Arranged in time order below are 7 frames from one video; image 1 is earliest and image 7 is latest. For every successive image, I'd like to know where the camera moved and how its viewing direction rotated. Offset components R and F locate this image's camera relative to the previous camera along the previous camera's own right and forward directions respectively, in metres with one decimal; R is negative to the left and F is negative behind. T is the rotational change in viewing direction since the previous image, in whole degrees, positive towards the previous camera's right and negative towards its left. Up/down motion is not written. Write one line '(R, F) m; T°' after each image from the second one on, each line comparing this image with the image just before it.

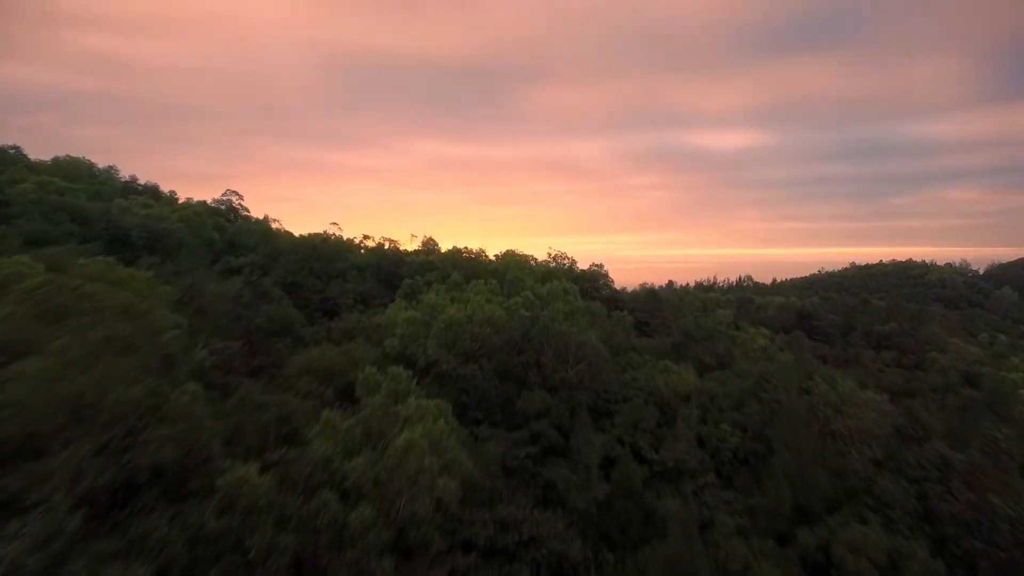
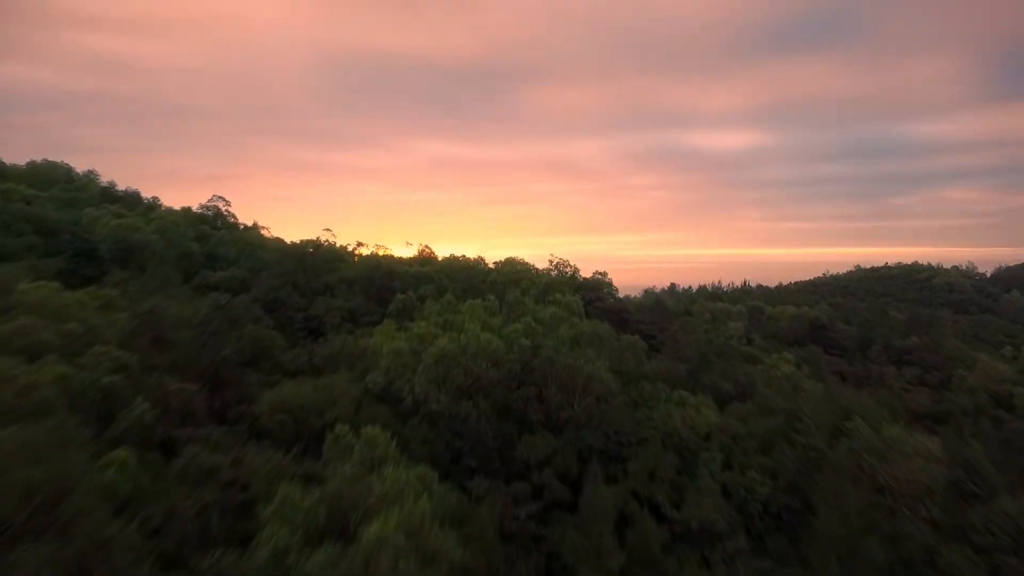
(0.0, +1.3) m; 0°
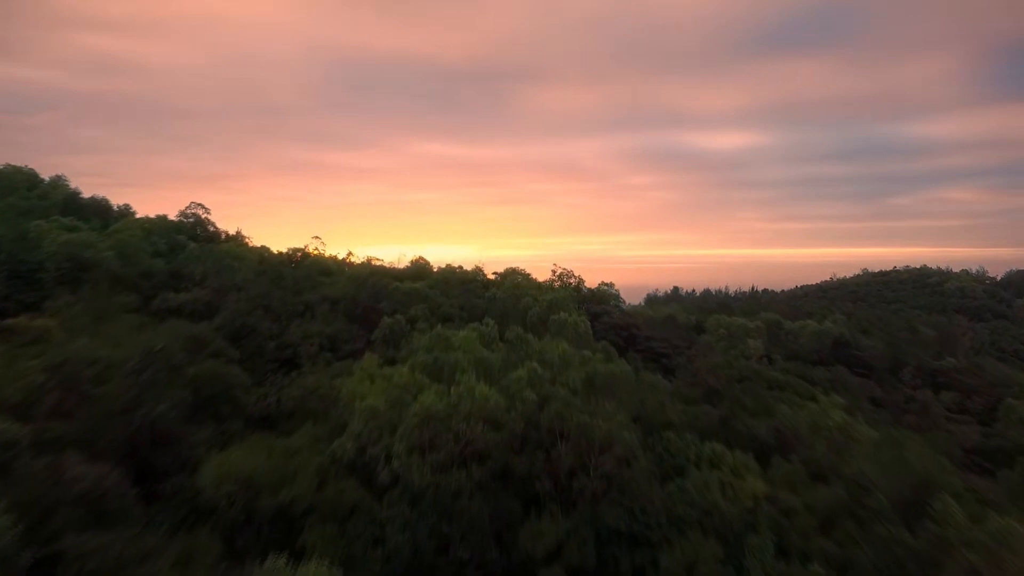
(0.0, +2.0) m; 0°
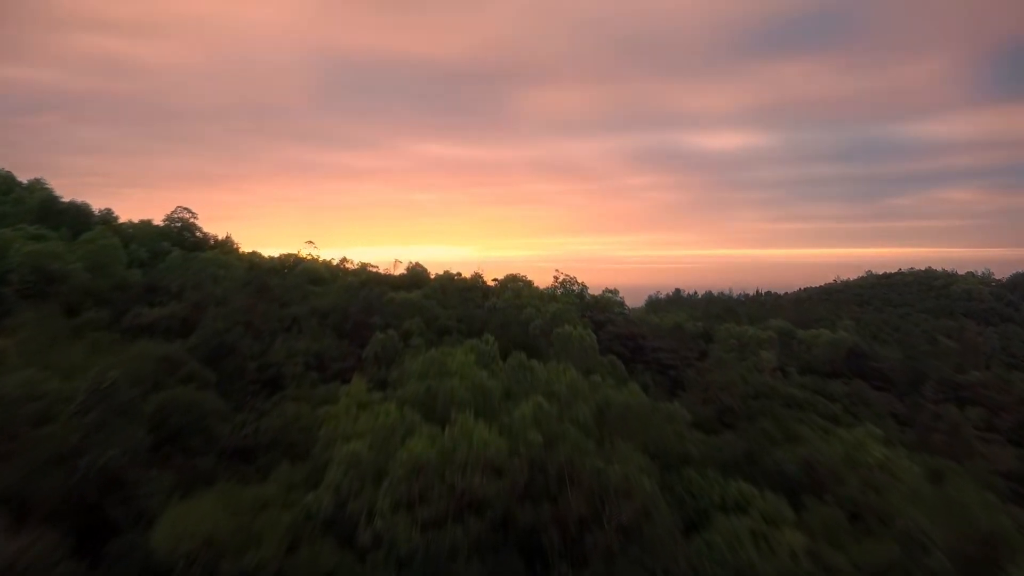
(0.0, +1.1) m; 0°
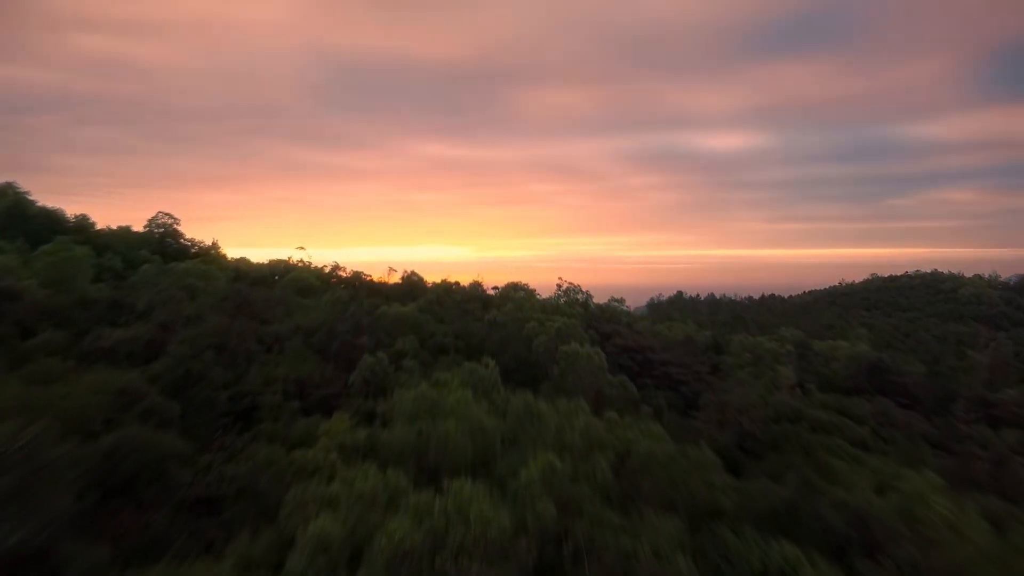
(-0.1, +1.4) m; 0°
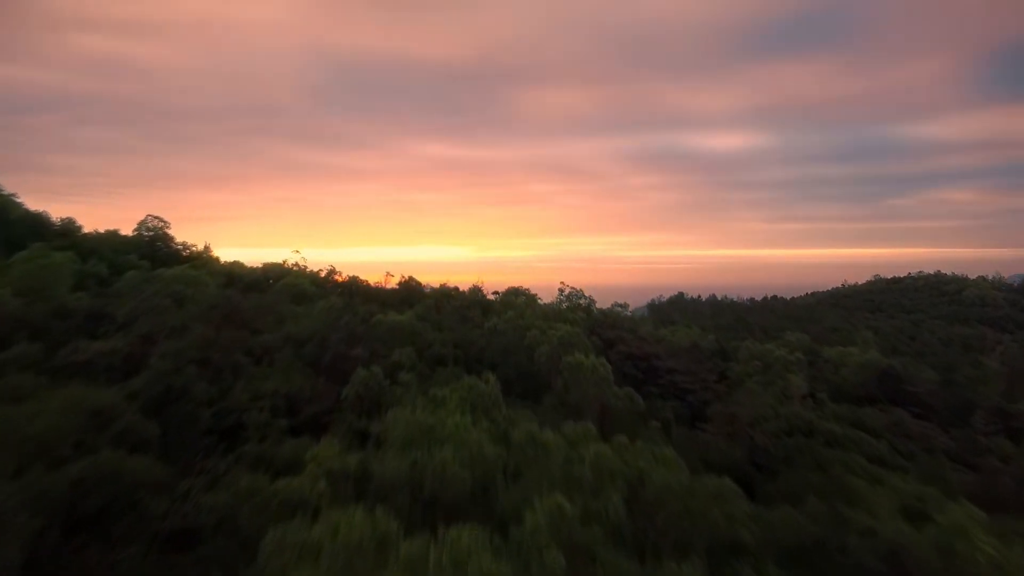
(0.0, +0.7) m; 0°
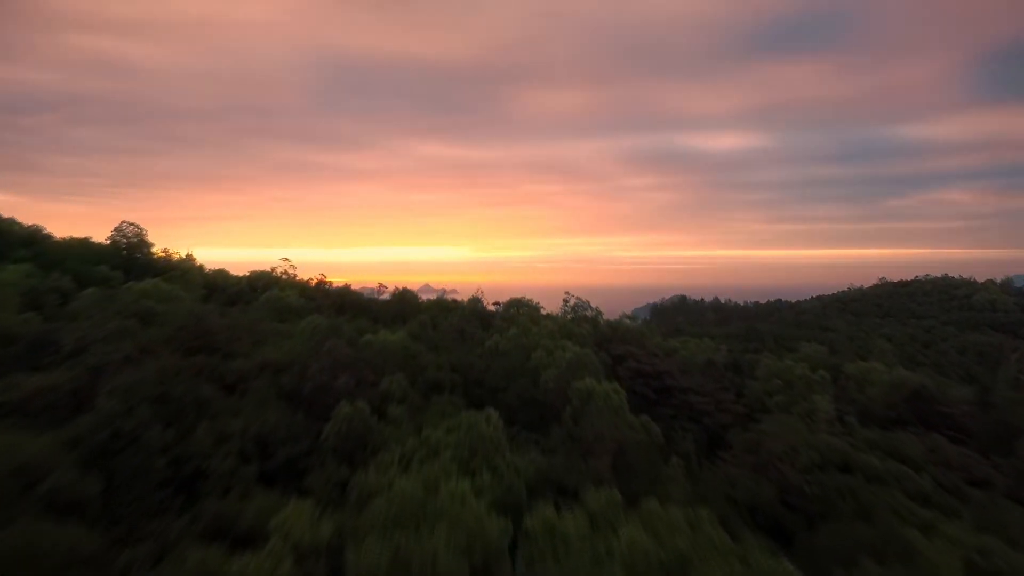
(-0.1, +1.6) m; 0°
